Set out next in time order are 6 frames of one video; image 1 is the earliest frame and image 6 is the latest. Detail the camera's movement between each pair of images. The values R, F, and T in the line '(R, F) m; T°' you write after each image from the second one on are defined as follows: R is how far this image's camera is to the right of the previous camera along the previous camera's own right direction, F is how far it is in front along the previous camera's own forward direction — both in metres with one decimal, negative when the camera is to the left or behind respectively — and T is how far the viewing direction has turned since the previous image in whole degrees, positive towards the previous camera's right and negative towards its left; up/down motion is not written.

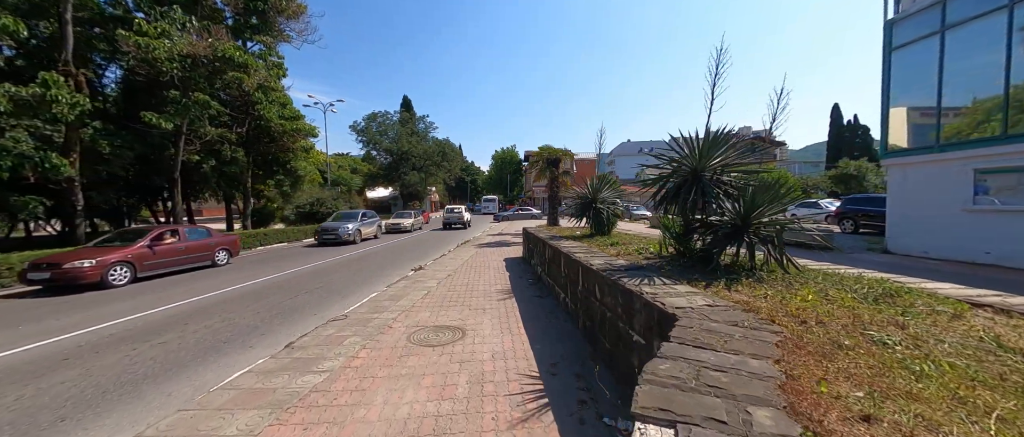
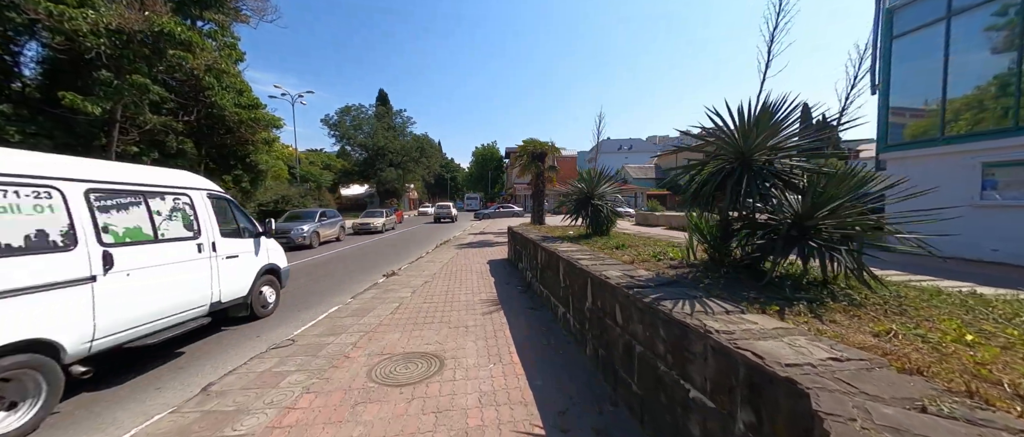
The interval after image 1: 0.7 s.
(-0.1, +1.0) m; +3°
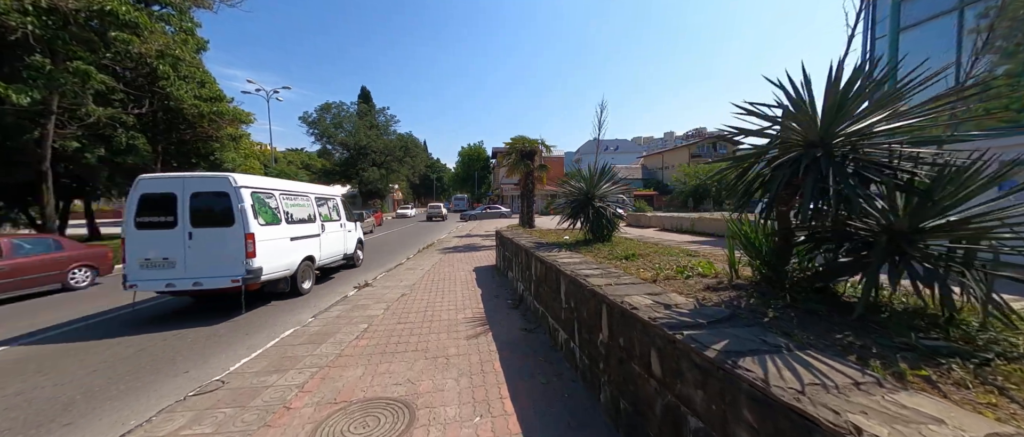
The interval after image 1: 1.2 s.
(0.0, +0.9) m; +2°
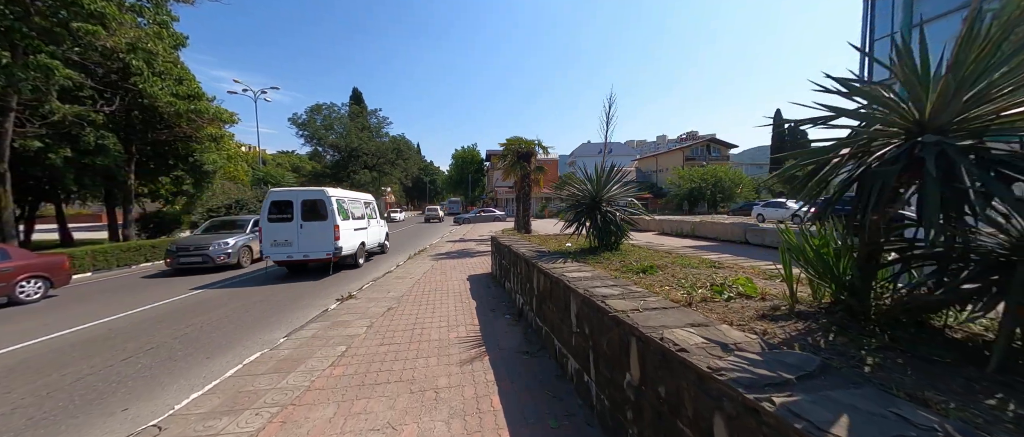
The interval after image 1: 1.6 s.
(-0.1, +0.6) m; +1°
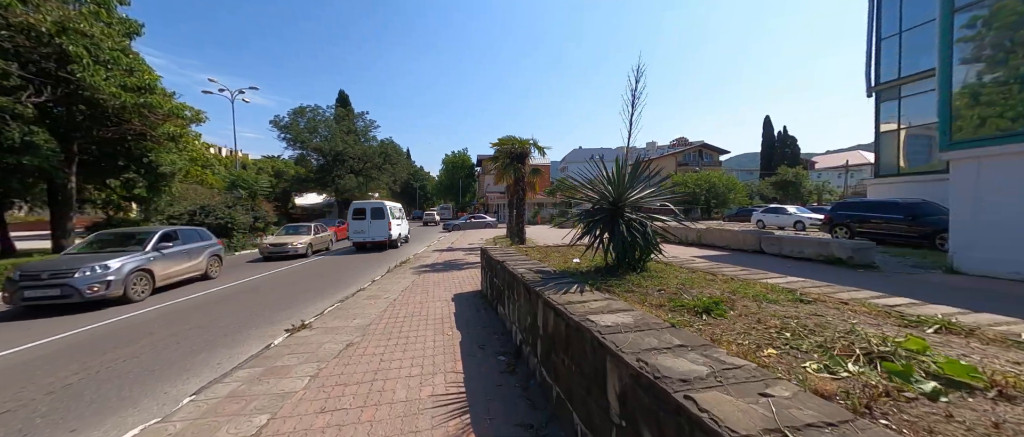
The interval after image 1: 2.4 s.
(0.0, +1.3) m; +1°
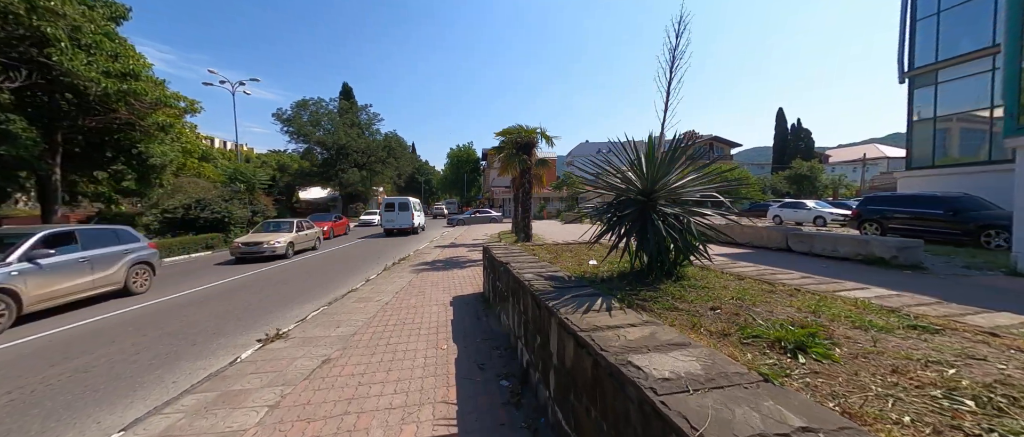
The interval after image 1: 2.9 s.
(0.0, +0.8) m; -1°
